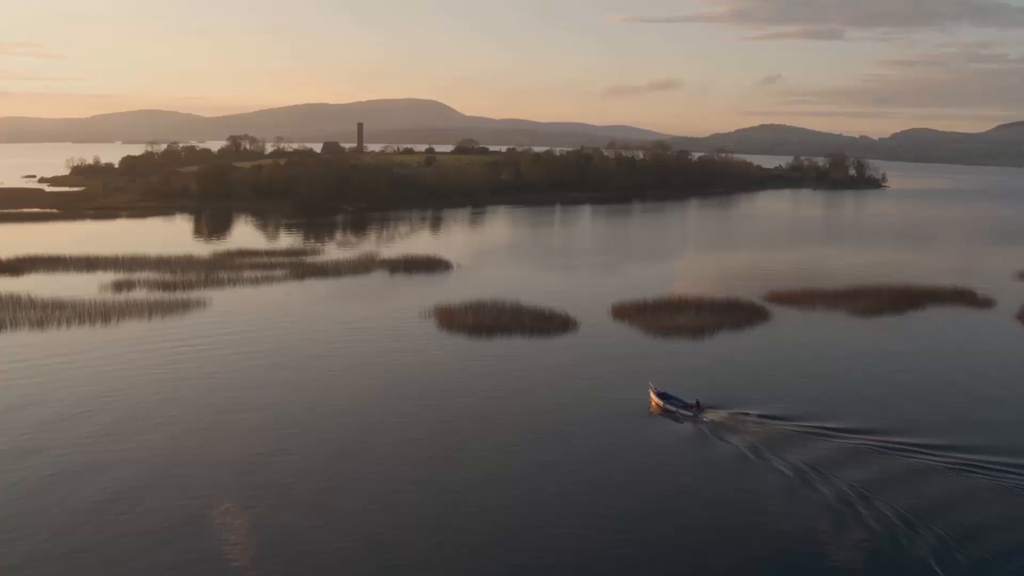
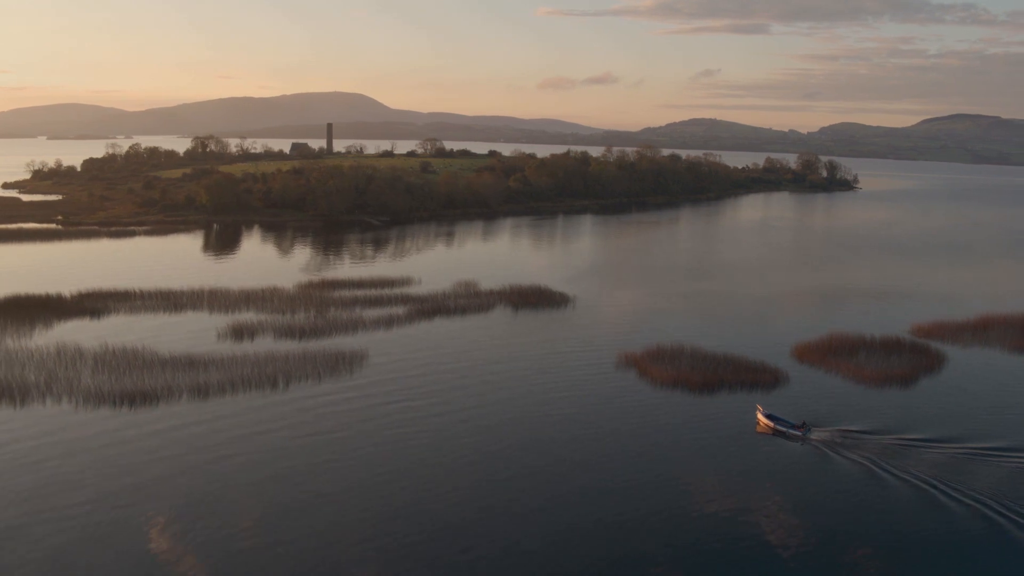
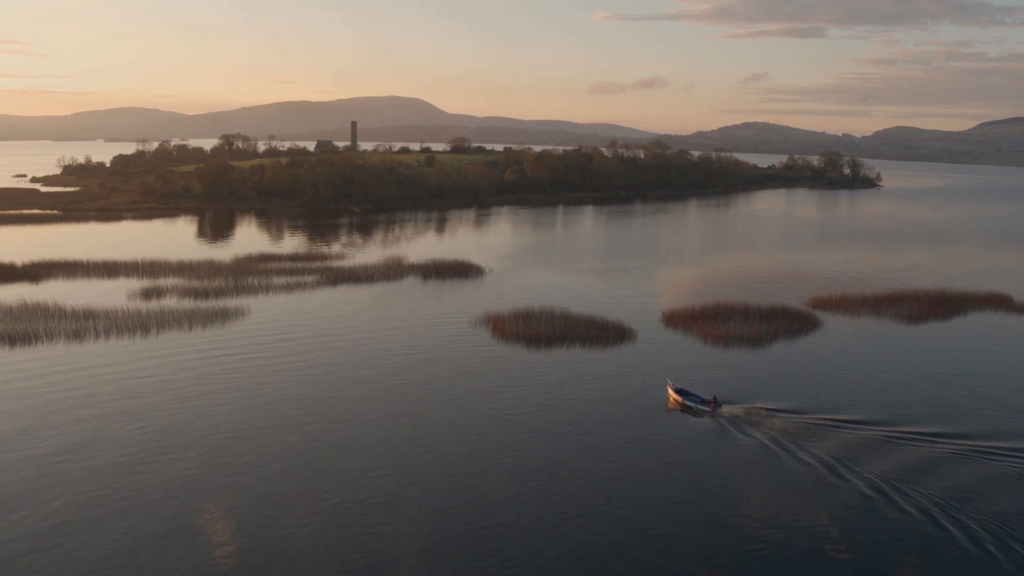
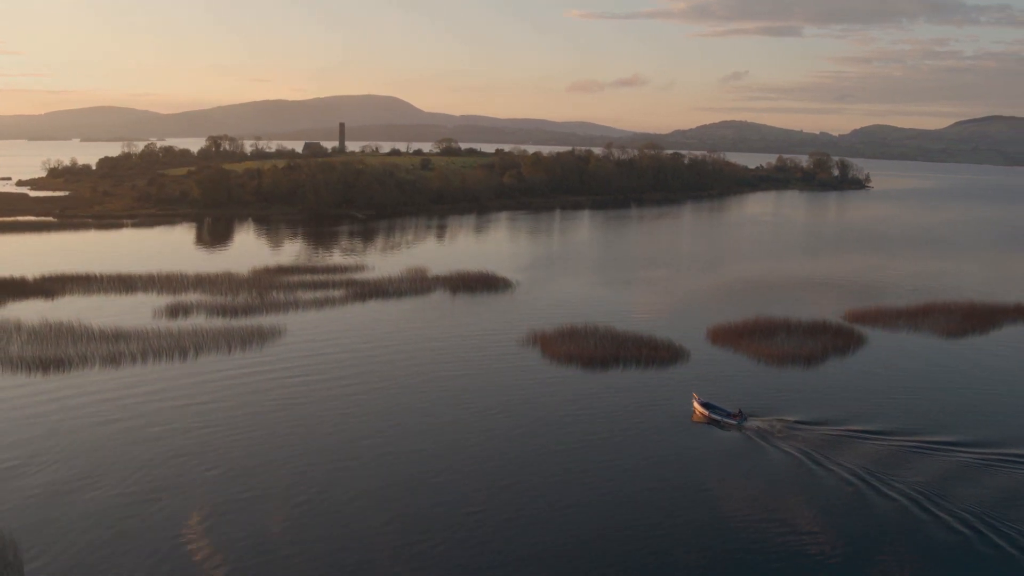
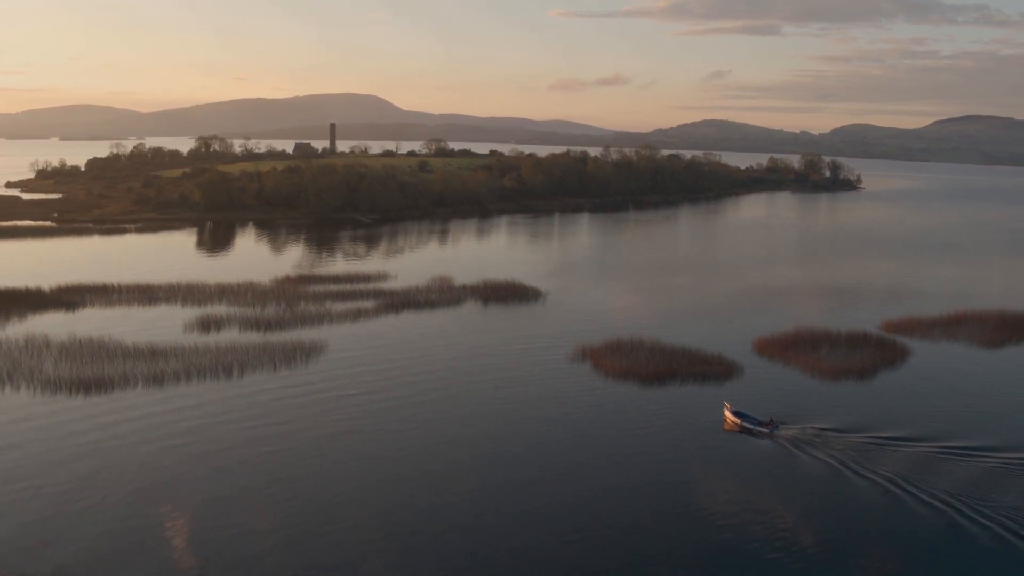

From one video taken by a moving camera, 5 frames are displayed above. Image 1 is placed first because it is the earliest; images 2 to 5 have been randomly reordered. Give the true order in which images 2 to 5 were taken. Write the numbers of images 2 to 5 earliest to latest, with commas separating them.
3, 4, 5, 2
